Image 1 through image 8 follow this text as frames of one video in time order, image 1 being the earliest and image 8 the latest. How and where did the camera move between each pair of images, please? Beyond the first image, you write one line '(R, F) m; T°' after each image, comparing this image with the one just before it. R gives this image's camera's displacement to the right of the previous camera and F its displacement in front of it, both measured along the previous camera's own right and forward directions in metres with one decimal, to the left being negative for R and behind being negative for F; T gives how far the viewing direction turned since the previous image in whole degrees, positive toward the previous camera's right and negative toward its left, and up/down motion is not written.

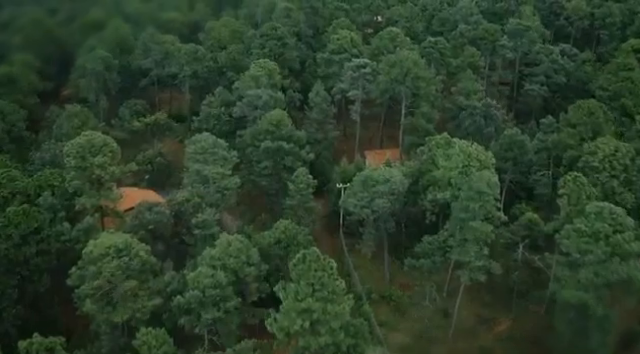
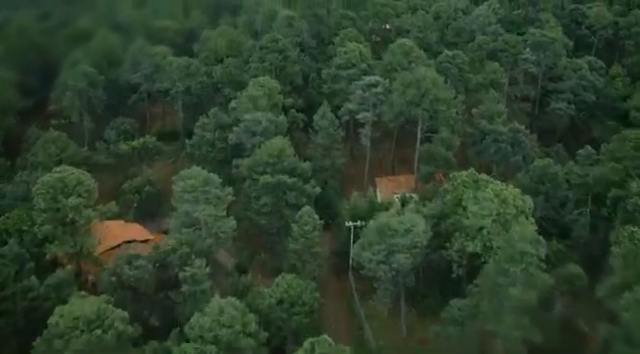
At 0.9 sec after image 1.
(-0.3, +4.0) m; 0°
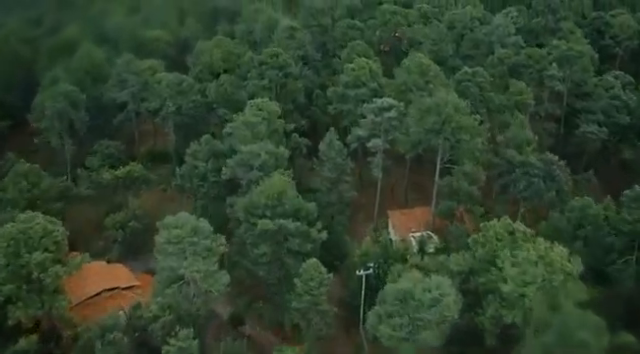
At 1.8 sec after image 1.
(-0.2, +3.9) m; 0°
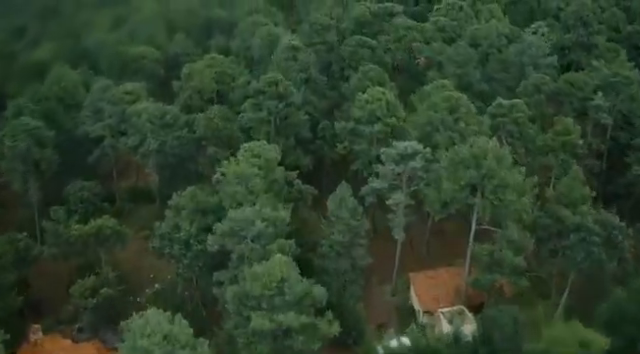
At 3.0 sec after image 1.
(-0.3, +5.5) m; 0°
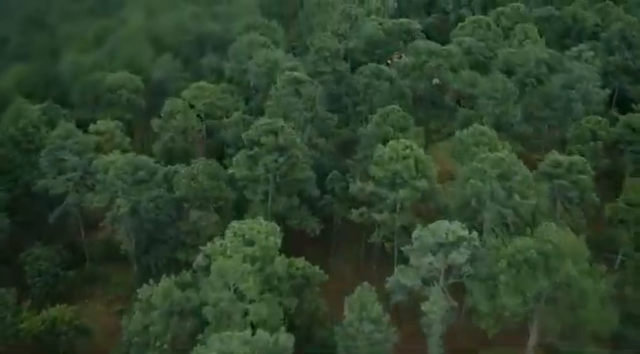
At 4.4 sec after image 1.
(-0.4, +6.2) m; 0°
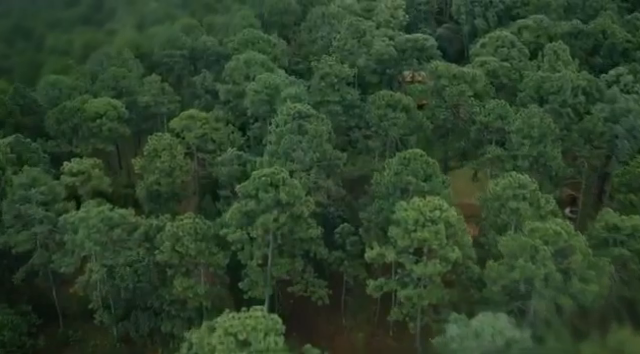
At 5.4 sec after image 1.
(-0.3, +4.2) m; 0°
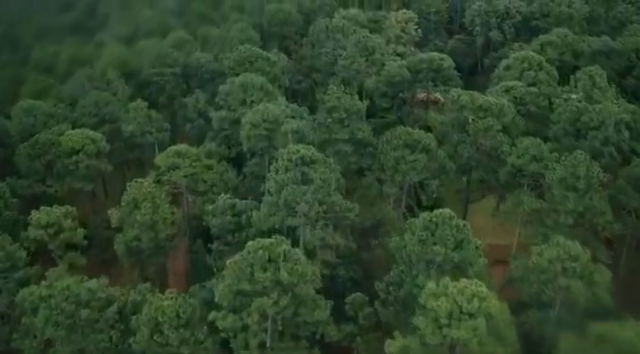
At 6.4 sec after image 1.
(-0.2, +3.9) m; 0°
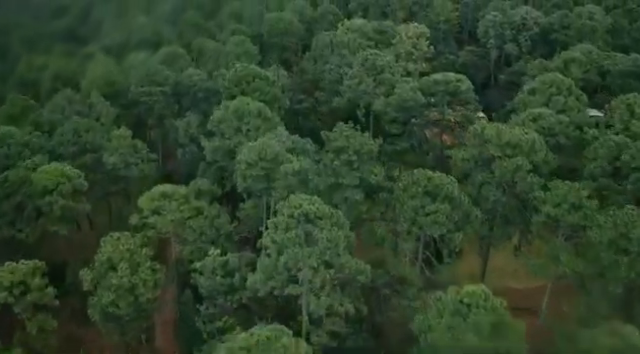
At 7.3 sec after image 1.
(-0.2, +3.4) m; 0°
